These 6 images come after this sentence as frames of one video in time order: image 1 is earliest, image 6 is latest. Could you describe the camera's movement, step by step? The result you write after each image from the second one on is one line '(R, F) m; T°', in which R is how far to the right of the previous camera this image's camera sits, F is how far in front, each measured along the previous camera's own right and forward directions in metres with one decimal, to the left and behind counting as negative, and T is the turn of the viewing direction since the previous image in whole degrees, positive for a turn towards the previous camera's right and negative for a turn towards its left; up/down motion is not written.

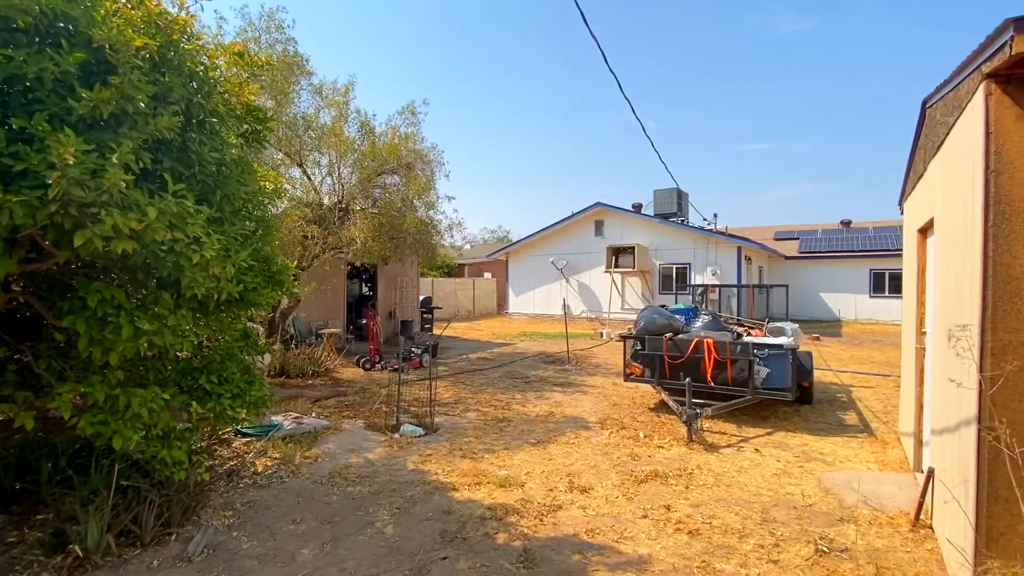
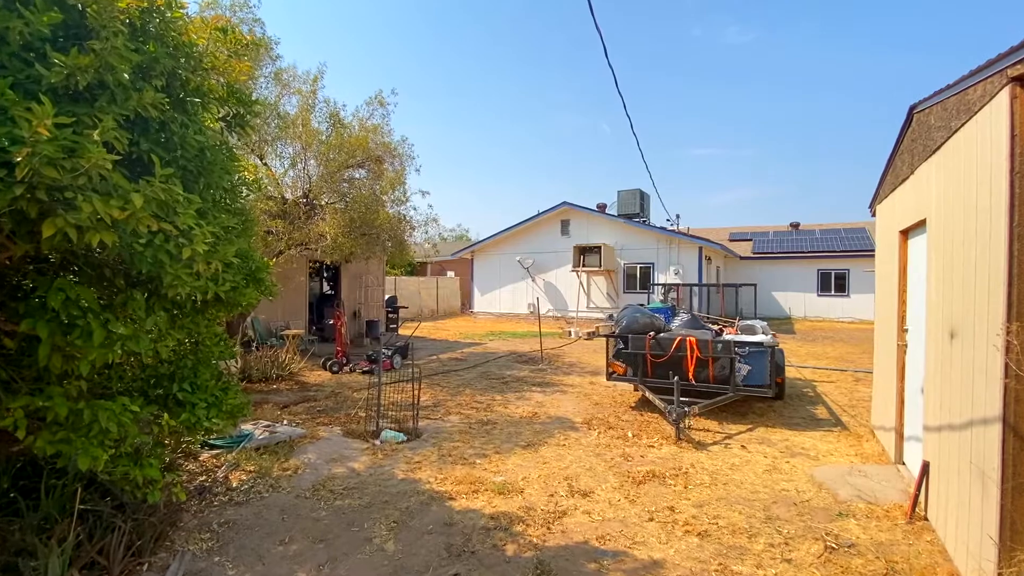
(-0.4, +0.2) m; +5°
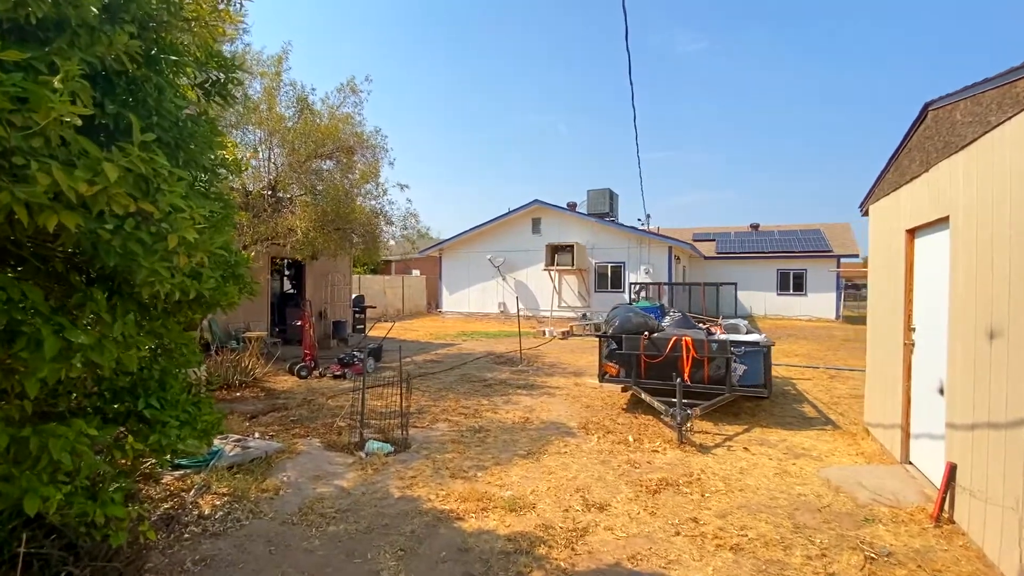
(-0.4, +0.4) m; +5°
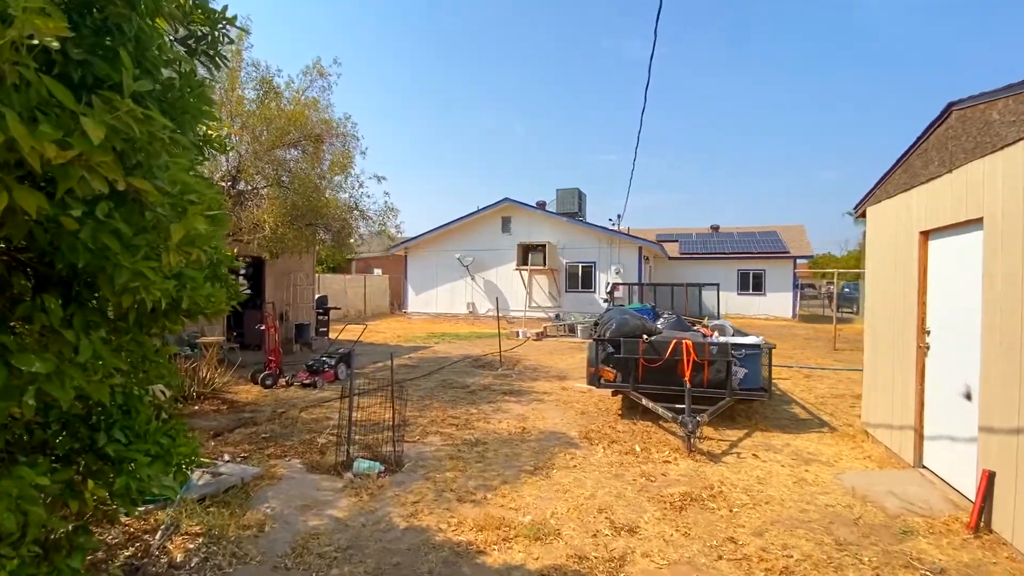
(-0.4, +0.4) m; +5°
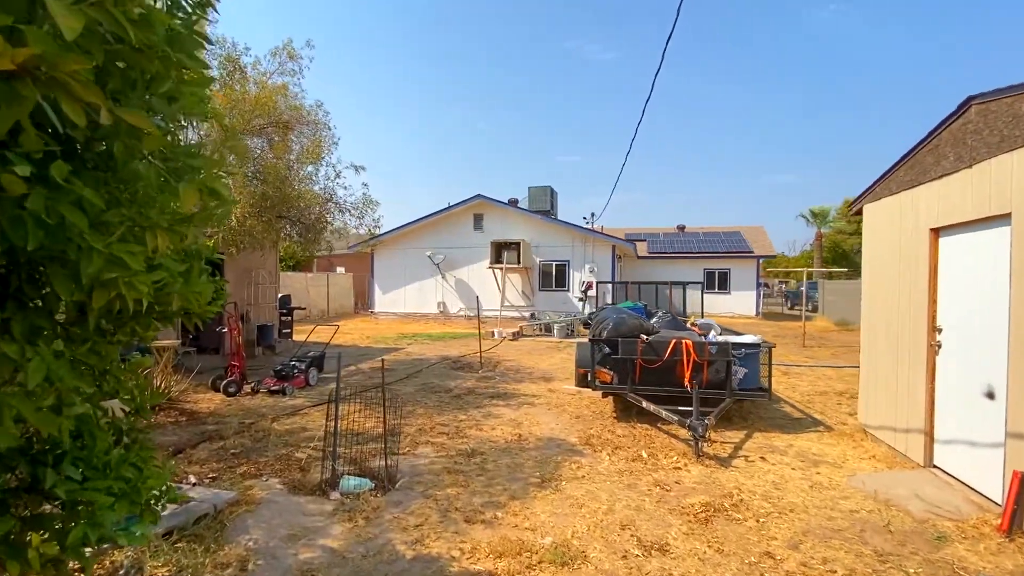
(-0.4, +0.4) m; +5°
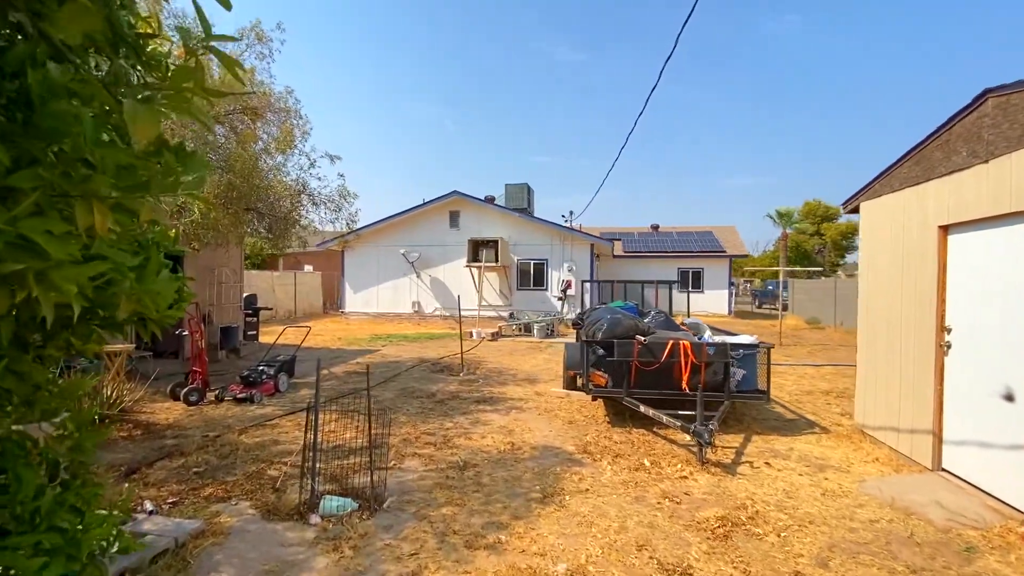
(-0.2, +0.4) m; +3°
